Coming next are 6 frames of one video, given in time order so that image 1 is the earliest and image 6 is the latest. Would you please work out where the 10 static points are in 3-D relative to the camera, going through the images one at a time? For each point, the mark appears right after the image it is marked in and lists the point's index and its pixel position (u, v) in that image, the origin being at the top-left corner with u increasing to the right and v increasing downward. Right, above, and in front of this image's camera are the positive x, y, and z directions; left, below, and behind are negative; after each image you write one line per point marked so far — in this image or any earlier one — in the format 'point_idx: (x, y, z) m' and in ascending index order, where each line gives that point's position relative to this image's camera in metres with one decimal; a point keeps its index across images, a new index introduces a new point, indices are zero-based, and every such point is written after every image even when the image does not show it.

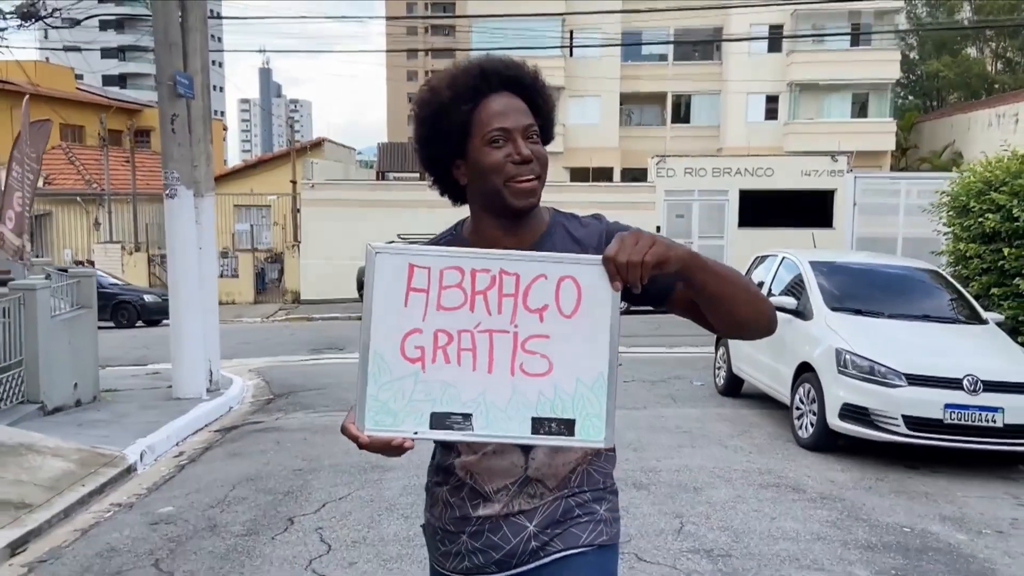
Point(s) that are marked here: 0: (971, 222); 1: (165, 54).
0: (+4.8, +0.7, +8.8) m
1: (-4.0, +2.7, +9.7) m
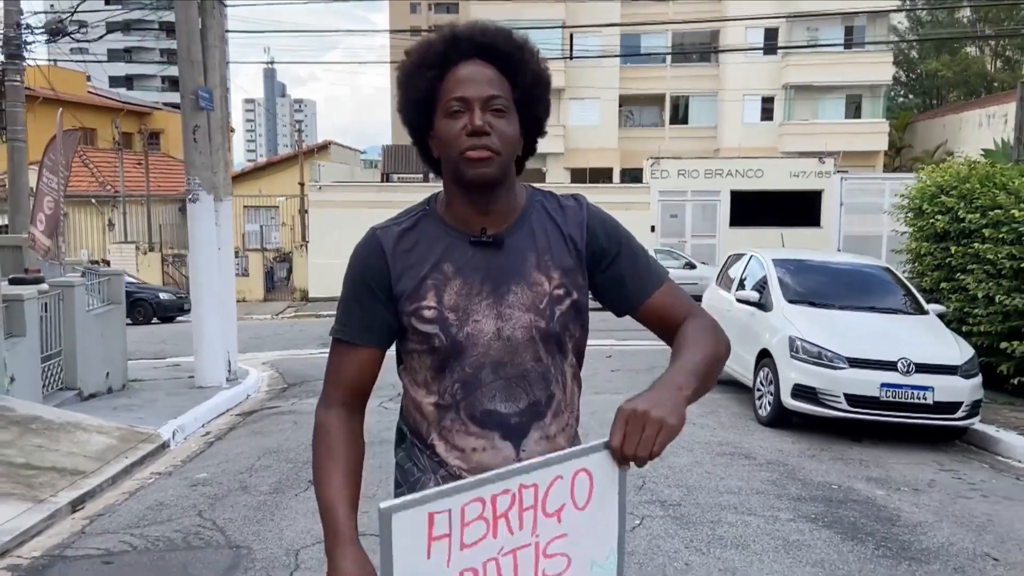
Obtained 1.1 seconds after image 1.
0: (+4.7, +0.7, +9.6) m
1: (-4.1, +2.8, +10.5) m
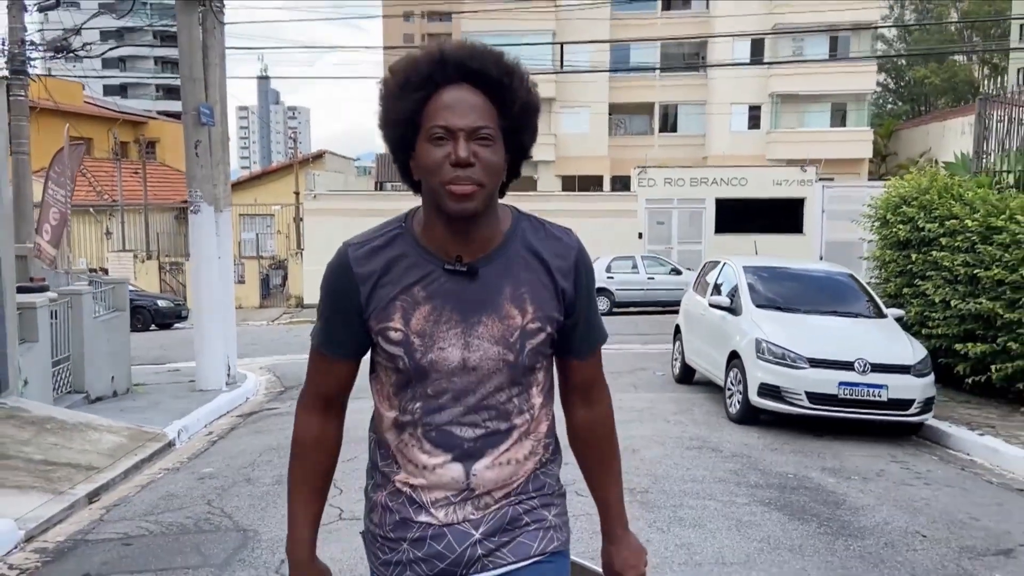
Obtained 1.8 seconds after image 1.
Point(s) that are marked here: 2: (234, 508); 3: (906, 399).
0: (+4.6, +0.7, +10.1) m
1: (-4.3, +2.7, +11.0) m
2: (-1.9, -1.5, +5.7) m
3: (+3.5, -1.0, +7.3) m
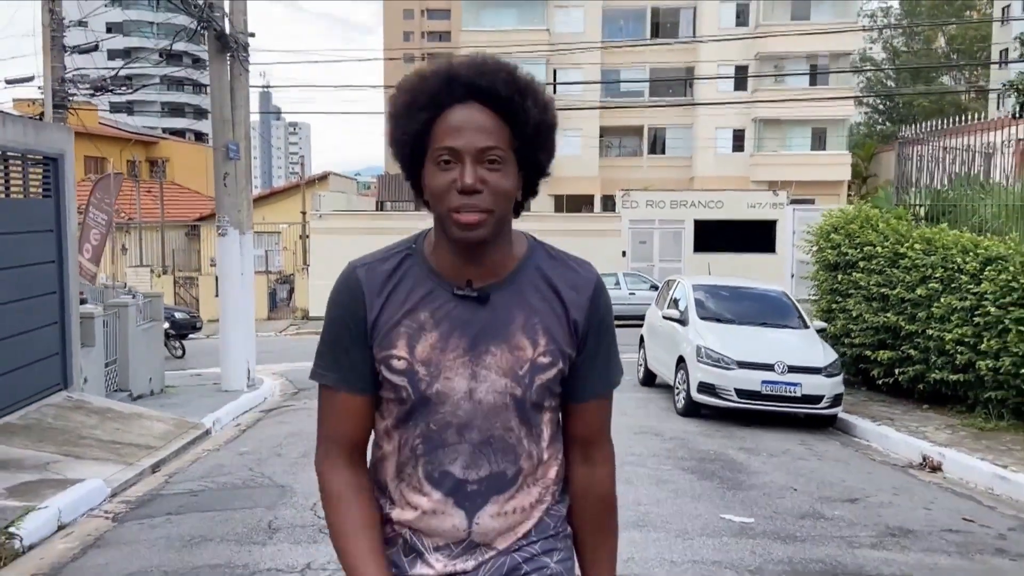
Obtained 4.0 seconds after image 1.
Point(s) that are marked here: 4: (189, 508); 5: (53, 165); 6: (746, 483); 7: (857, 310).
0: (+4.4, +0.5, +11.8) m
1: (-4.5, +2.5, +12.7) m
2: (-2.1, -1.6, +7.3) m
3: (+3.3, -1.1, +8.9) m
4: (-2.5, -1.7, +6.3) m
5: (-5.3, +1.4, +9.6) m
6: (+1.8, -1.5, +6.5) m
7: (+4.4, -0.3, +10.6) m
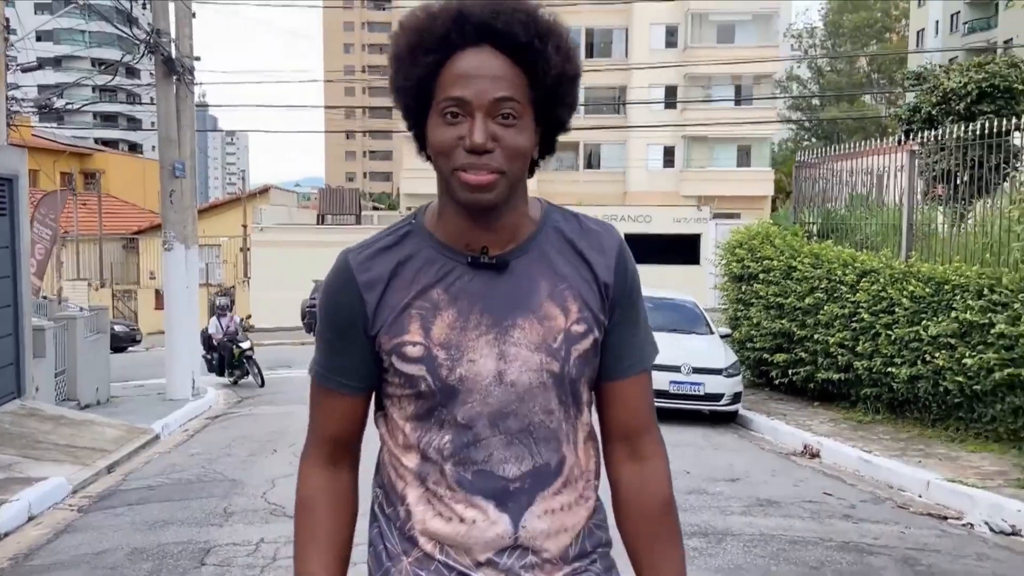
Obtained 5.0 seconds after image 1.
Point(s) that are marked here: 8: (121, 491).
0: (+3.4, +0.3, +12.9) m
1: (-5.5, +2.3, +13.3) m
2: (-2.8, -1.7, +8.0) m
3: (+2.5, -1.3, +10.0) m
4: (-3.0, -1.8, +7.0) m
5: (-6.1, +1.2, +10.1) m
6: (+1.2, -1.6, +7.5) m
7: (+3.5, -0.4, +11.7) m
8: (-3.5, -1.8, +7.4) m
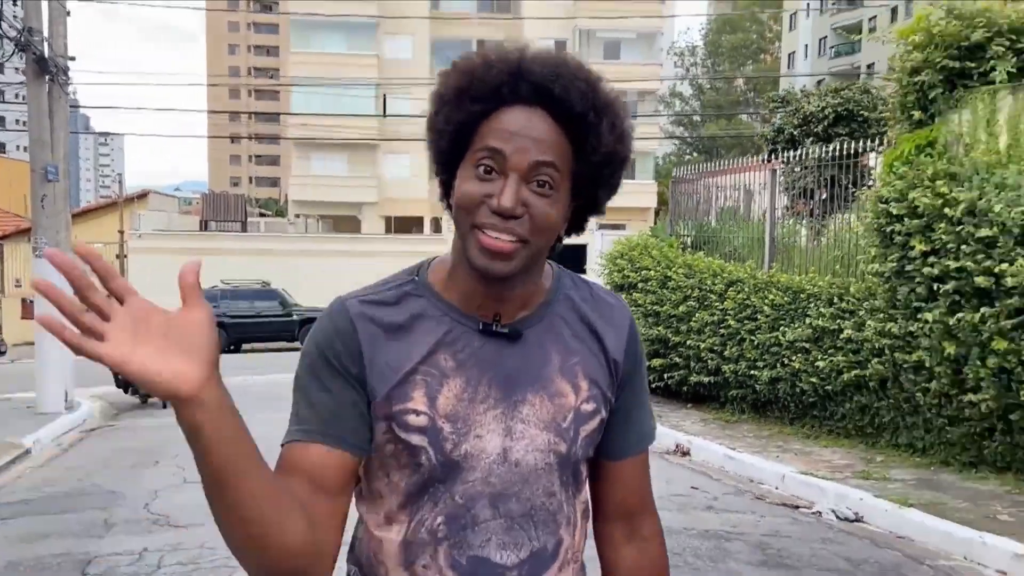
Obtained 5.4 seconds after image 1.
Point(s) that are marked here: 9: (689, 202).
0: (+1.6, +0.2, +13.5) m
1: (-7.3, +2.1, +12.7) m
2: (-3.8, -1.8, +7.8) m
3: (+1.1, -1.4, +10.5) m
4: (-4.0, -1.9, +6.8) m
5: (-7.5, +1.1, +9.5) m
6: (+0.2, -1.7, +7.8) m
7: (+1.9, -0.5, +12.3) m
8: (-4.5, -1.9, +7.1) m
9: (+3.0, +1.4, +14.0) m
